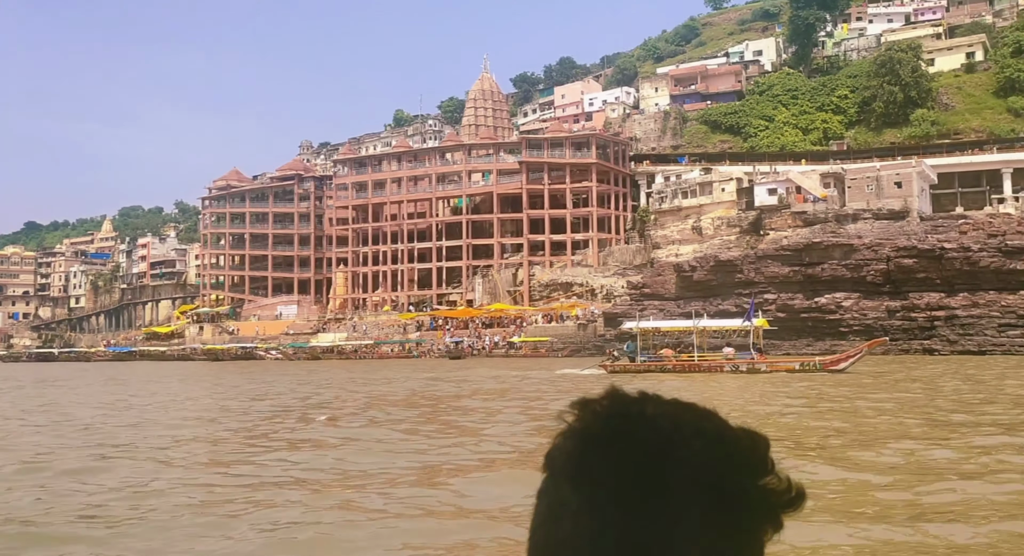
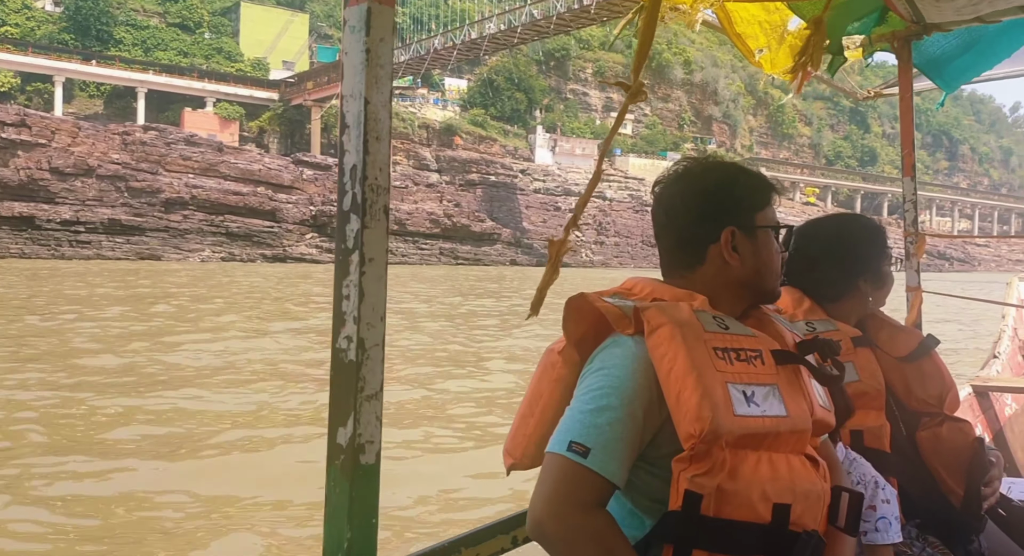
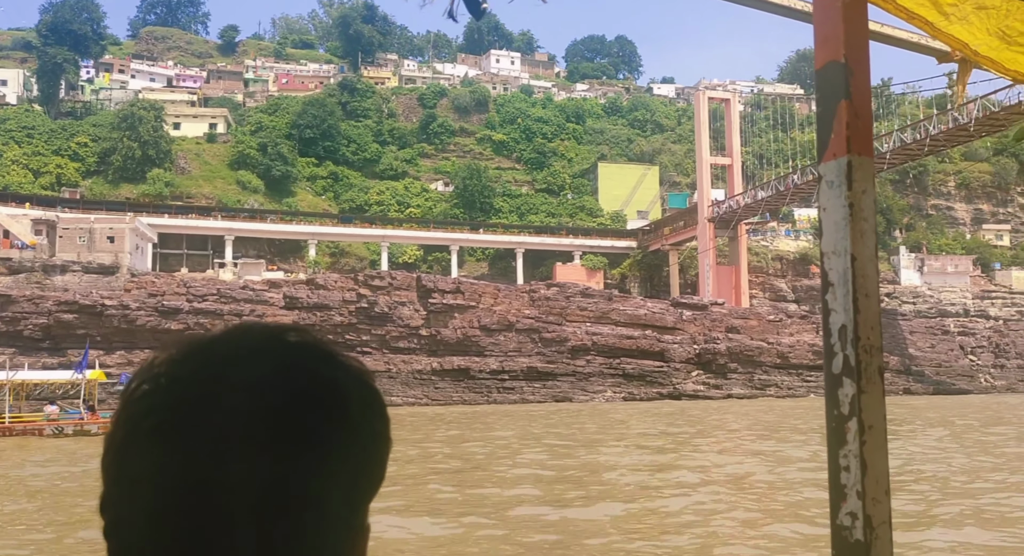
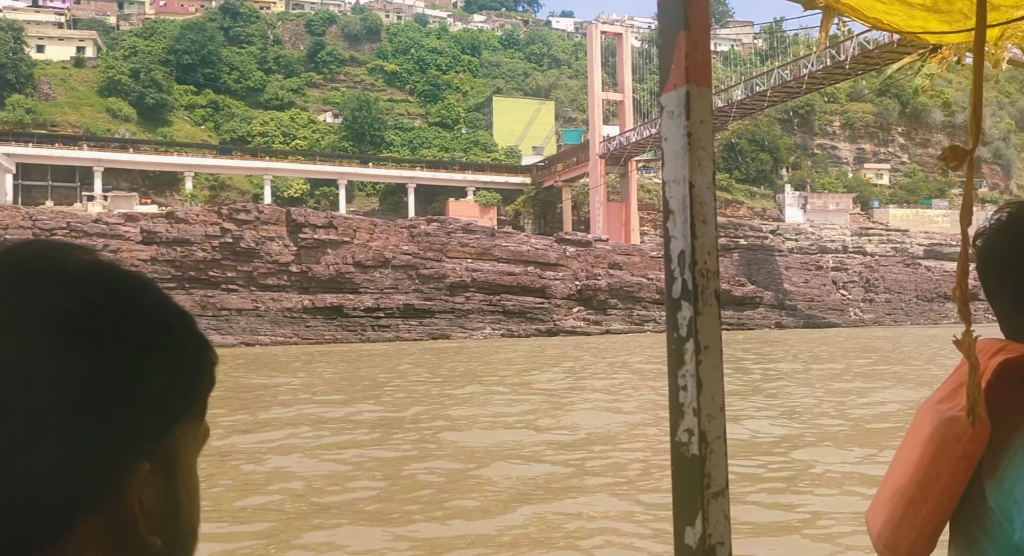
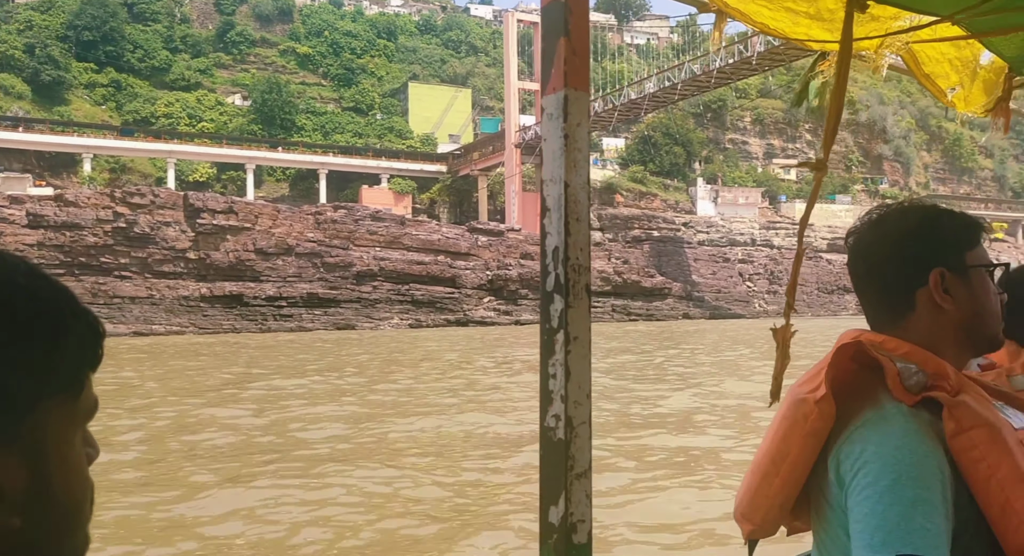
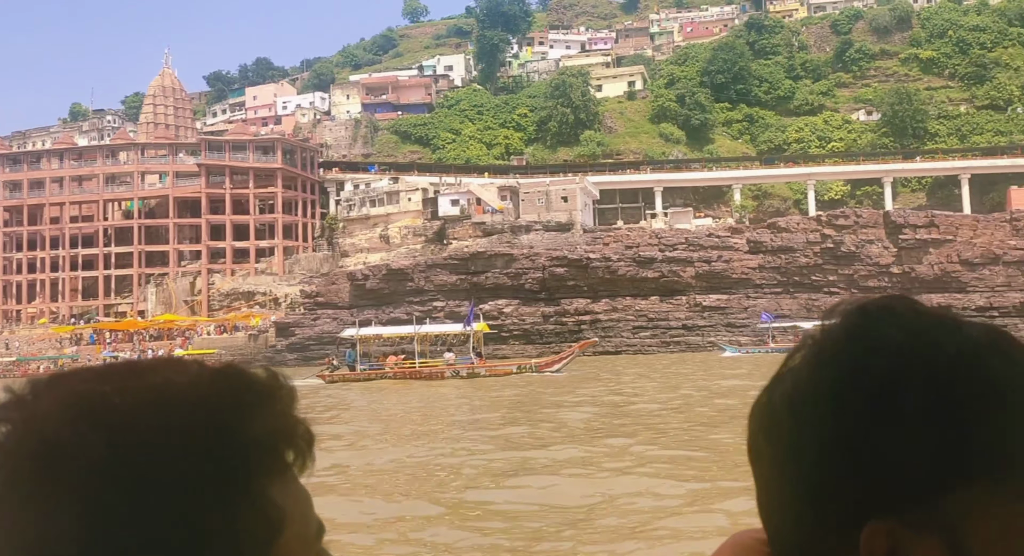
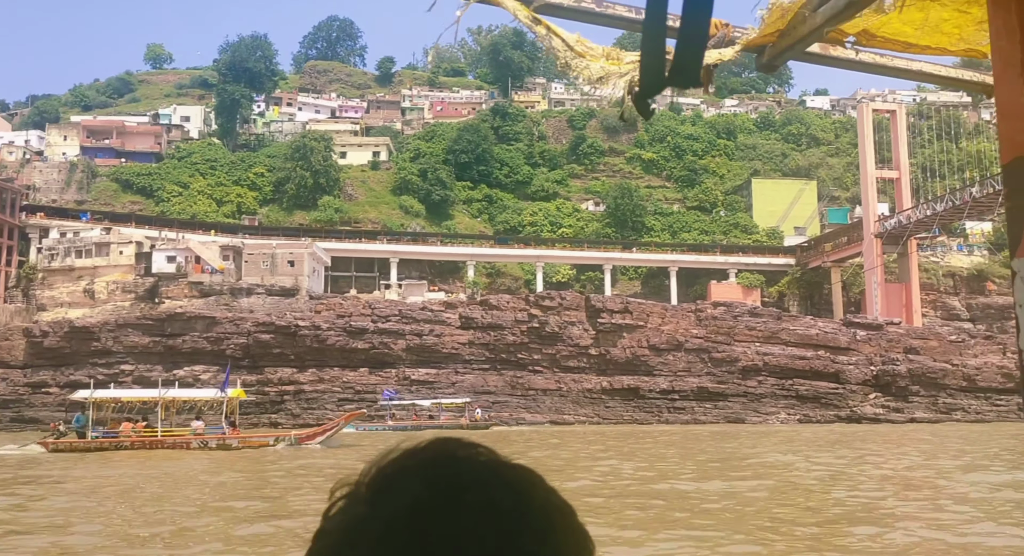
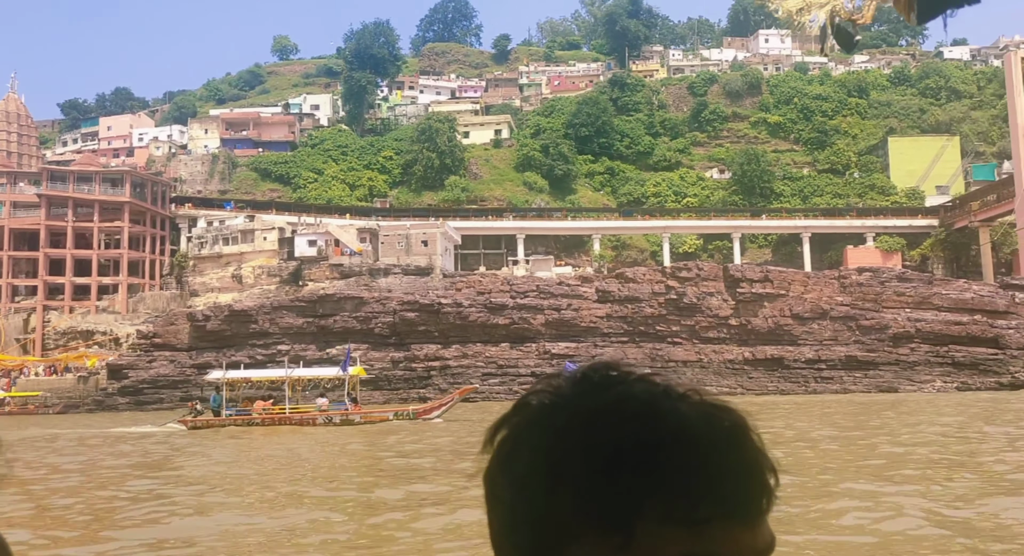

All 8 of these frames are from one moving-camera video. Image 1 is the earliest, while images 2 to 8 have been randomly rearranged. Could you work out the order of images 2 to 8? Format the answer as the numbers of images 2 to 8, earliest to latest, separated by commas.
6, 8, 7, 3, 4, 5, 2
